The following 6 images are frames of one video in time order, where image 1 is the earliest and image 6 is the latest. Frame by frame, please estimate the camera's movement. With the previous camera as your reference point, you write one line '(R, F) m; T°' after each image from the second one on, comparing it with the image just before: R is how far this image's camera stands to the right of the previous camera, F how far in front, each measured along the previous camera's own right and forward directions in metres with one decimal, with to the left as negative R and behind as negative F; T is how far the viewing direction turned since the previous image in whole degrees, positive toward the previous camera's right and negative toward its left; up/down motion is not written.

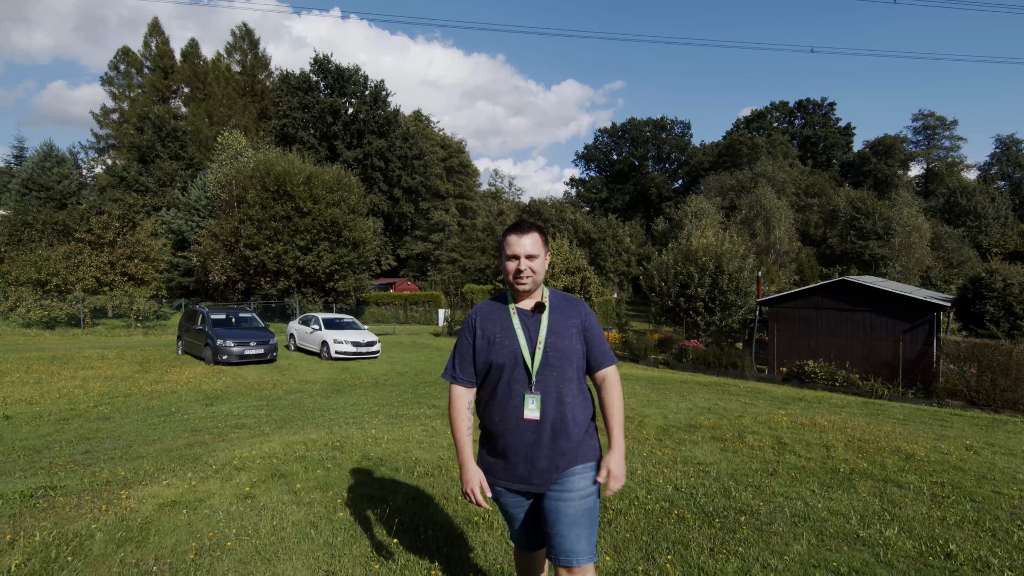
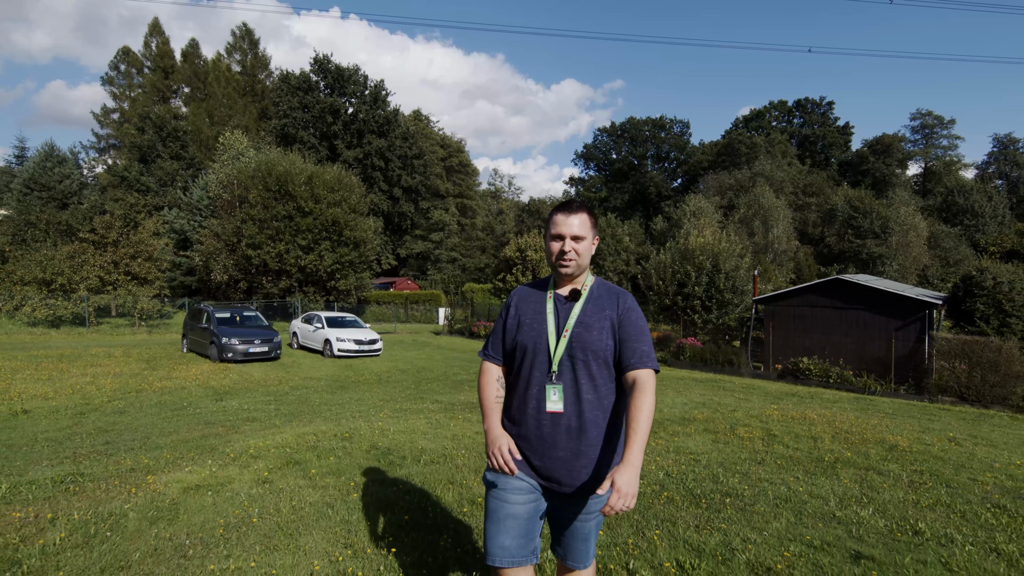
(0.0, -0.3) m; 0°
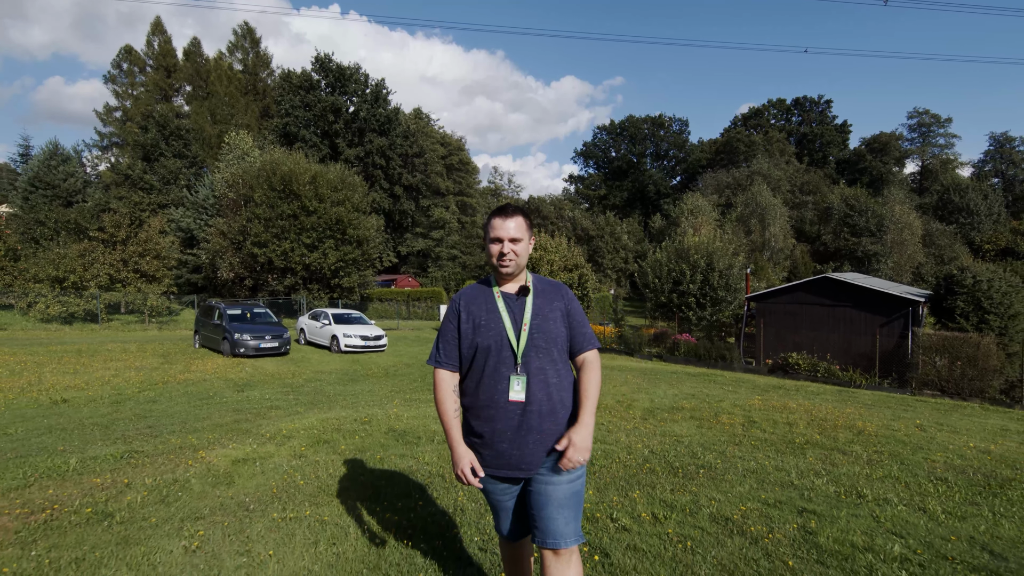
(0.0, -0.6) m; 0°
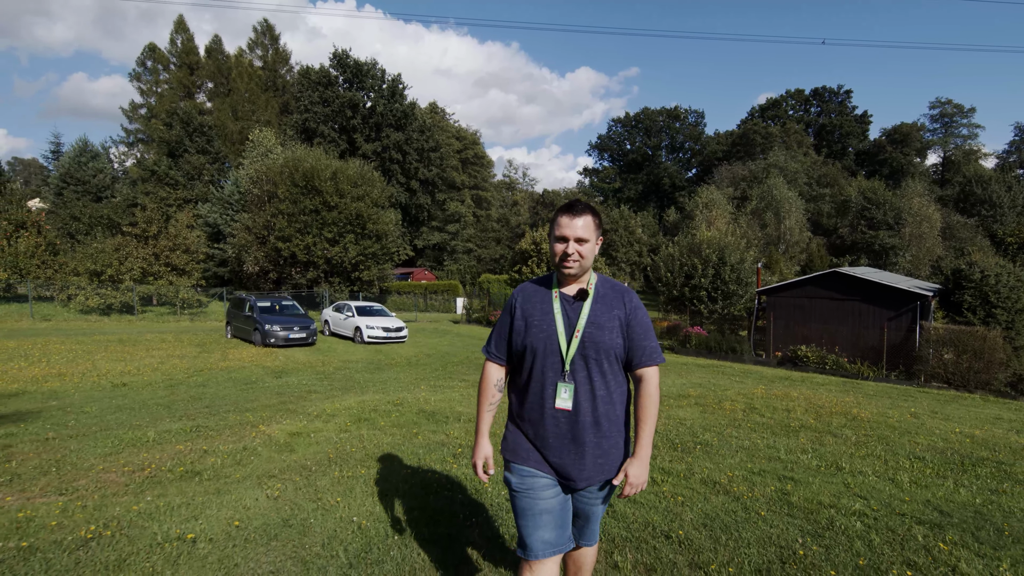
(0.0, -0.7) m; -2°
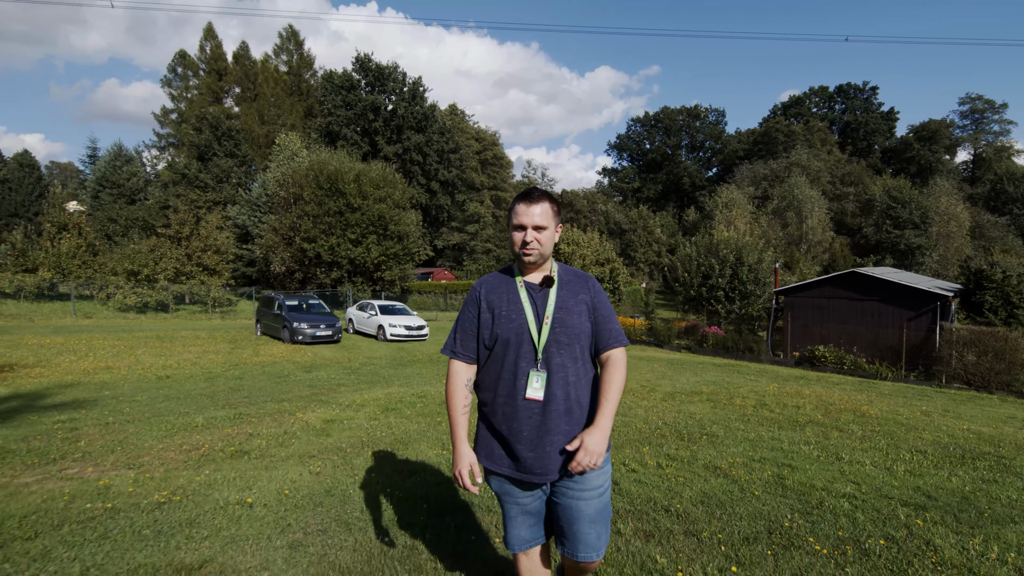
(0.0, -0.4) m; -2°
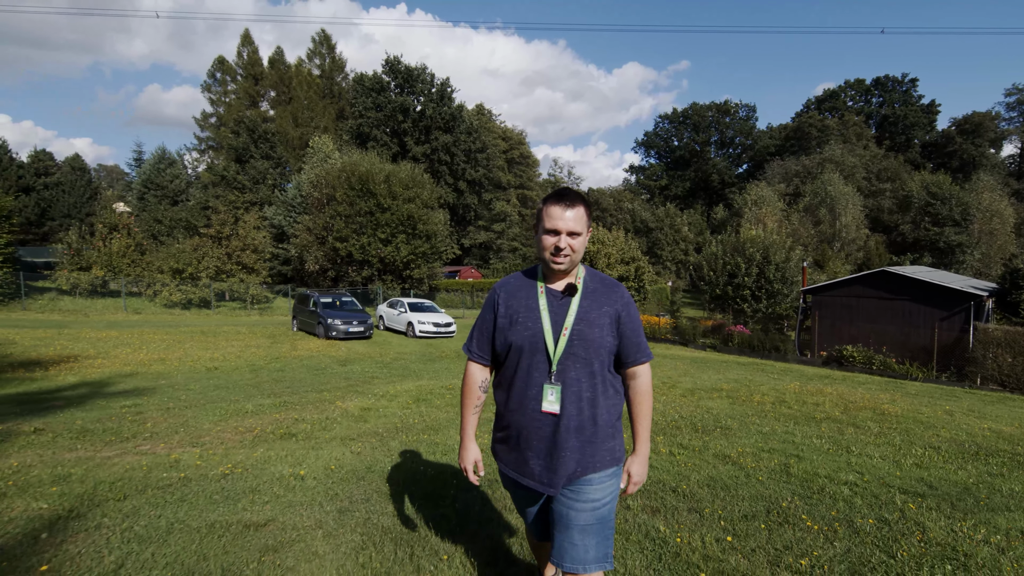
(0.0, -0.4) m; -3°
